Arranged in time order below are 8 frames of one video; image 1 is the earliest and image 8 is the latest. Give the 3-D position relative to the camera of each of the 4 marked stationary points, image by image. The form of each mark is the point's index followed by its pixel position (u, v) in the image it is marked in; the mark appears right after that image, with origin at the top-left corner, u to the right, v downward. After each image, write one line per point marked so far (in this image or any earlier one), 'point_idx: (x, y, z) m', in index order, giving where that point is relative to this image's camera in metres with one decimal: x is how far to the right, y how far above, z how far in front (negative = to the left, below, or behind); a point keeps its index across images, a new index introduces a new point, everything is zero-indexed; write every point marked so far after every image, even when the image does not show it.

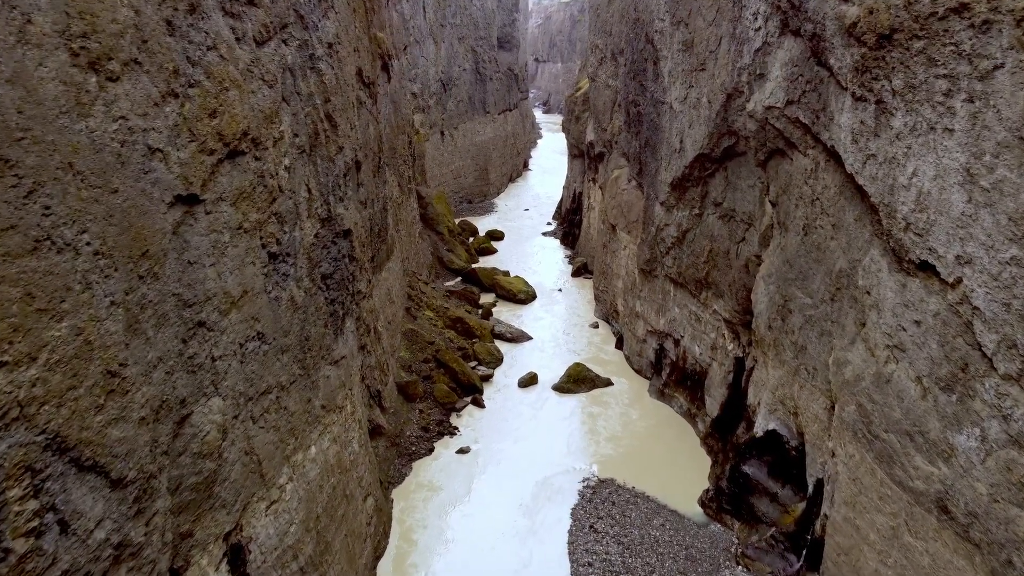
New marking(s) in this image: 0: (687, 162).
0: (+2.5, +1.8, +11.4) m
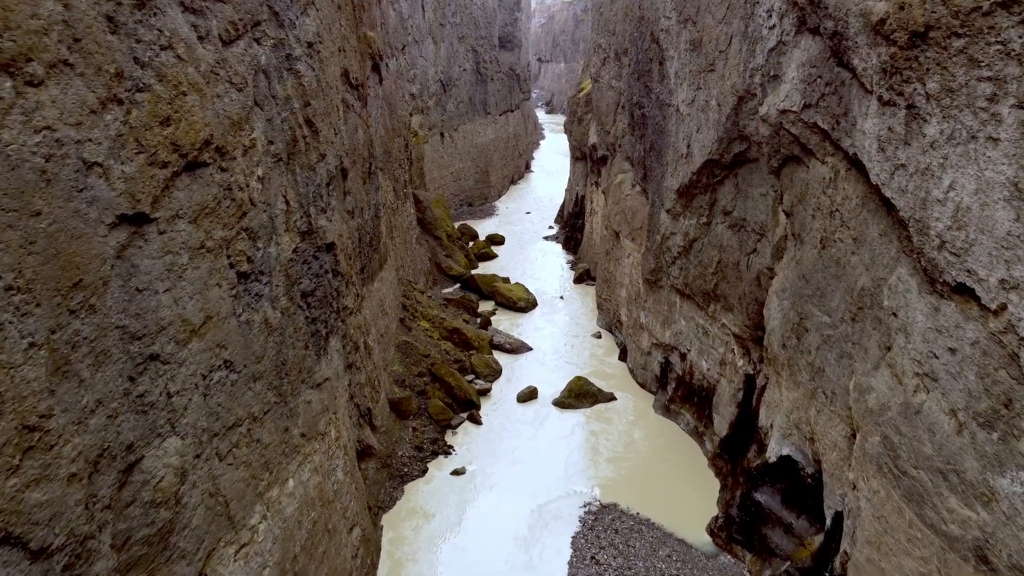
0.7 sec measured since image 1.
0: (+2.4, +1.6, +10.8) m
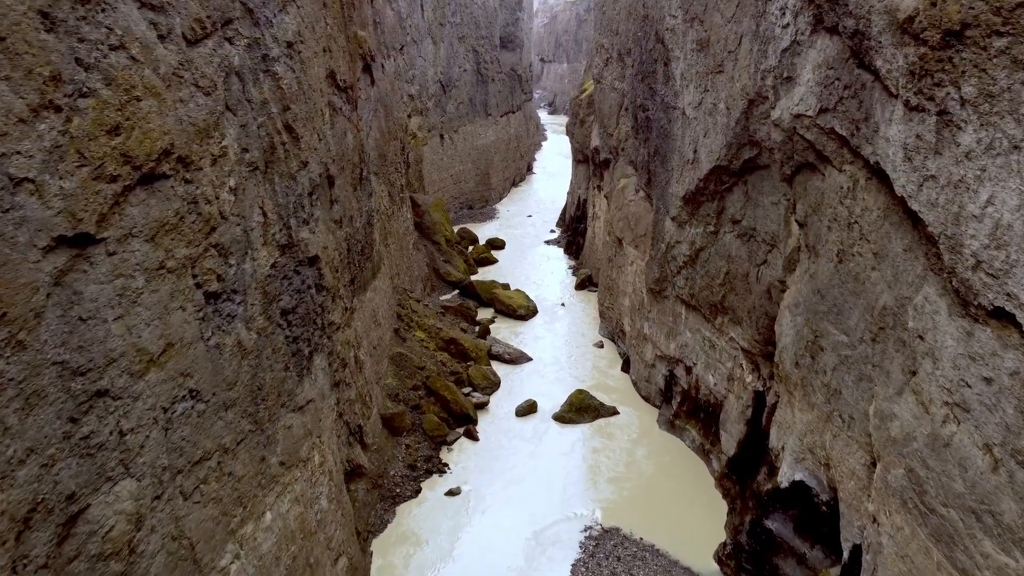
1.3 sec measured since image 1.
0: (+2.4, +1.4, +10.3) m
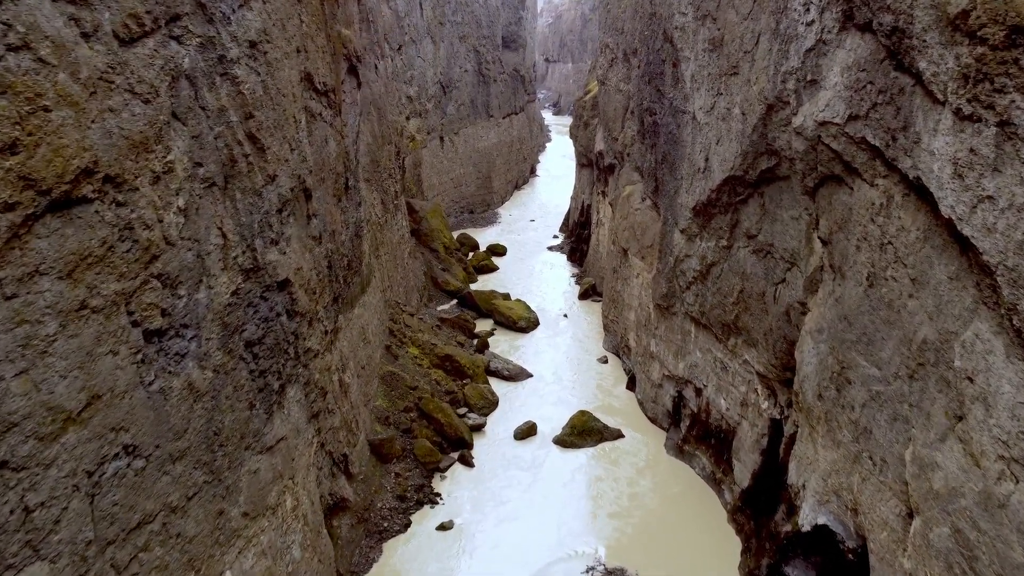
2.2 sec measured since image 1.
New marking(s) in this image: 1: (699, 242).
0: (+2.4, +1.2, +9.5) m
1: (+2.4, +0.6, +10.4) m
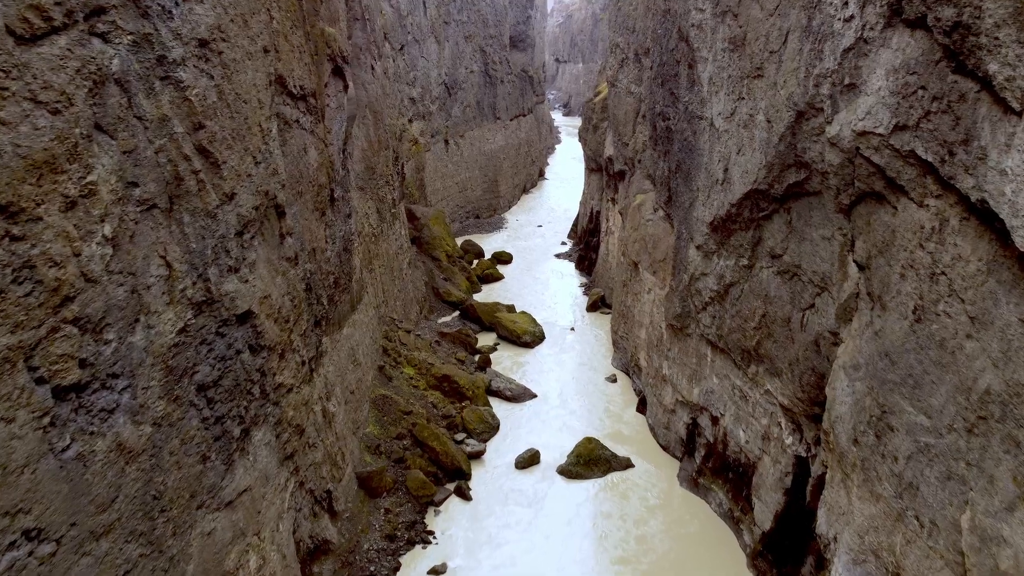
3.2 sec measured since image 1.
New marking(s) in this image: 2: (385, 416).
0: (+2.4, +1.0, +8.6) m
1: (+2.4, +0.3, +9.5) m
2: (-1.7, -1.7, +10.9) m
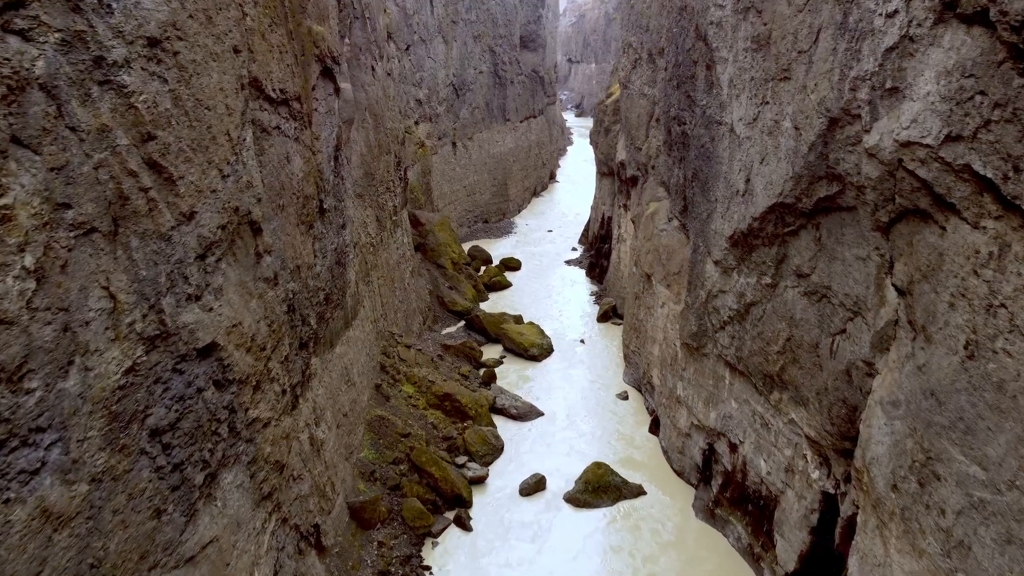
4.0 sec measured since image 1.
0: (+2.4, +0.8, +7.9) m
1: (+2.4, +0.1, +8.8) m
2: (-1.7, -1.9, +10.3) m
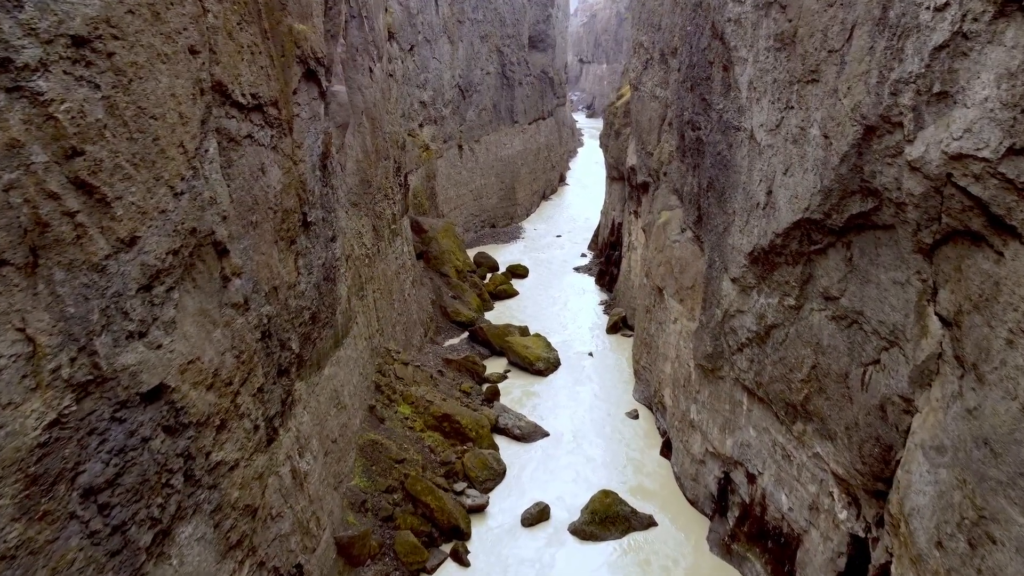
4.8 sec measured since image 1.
0: (+2.4, +0.6, +7.2) m
1: (+2.4, -0.1, +8.1) m
2: (-1.7, -2.1, +9.6) m
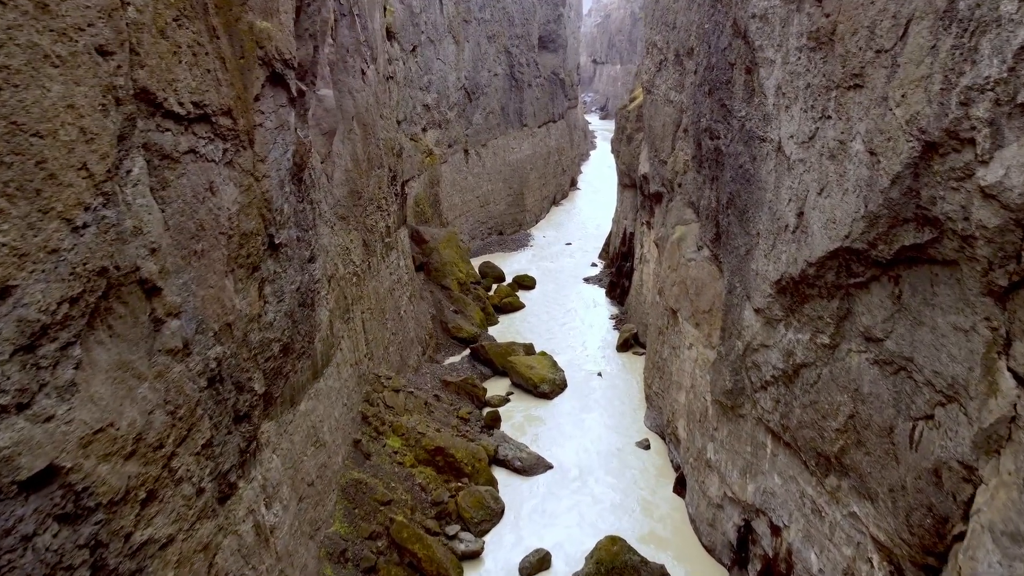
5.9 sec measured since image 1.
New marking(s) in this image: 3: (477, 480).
0: (+2.3, +0.3, +6.3) m
1: (+2.4, -0.4, +7.2) m
2: (-1.7, -2.4, +8.7) m
3: (-0.4, -2.4, +10.2) m
